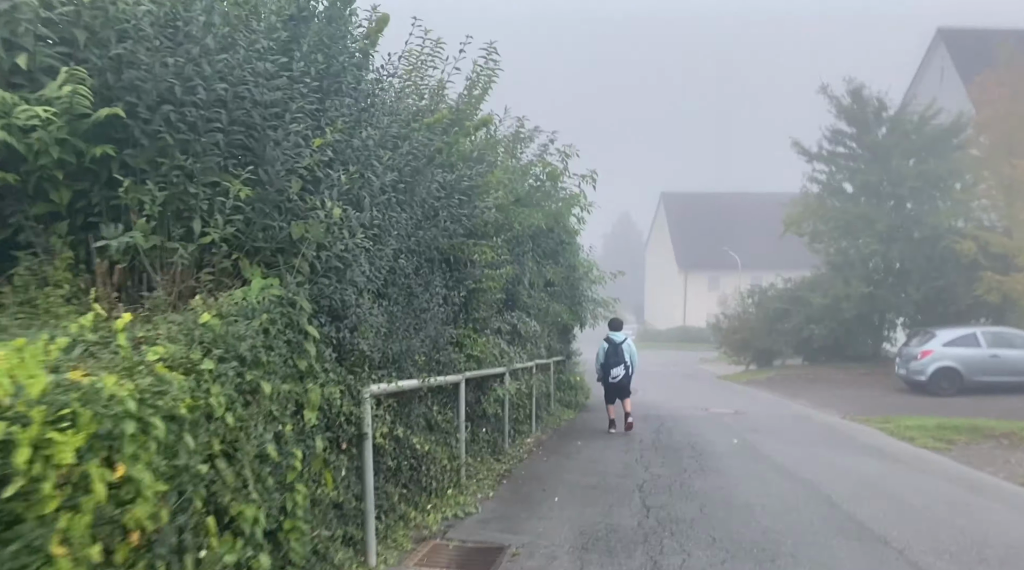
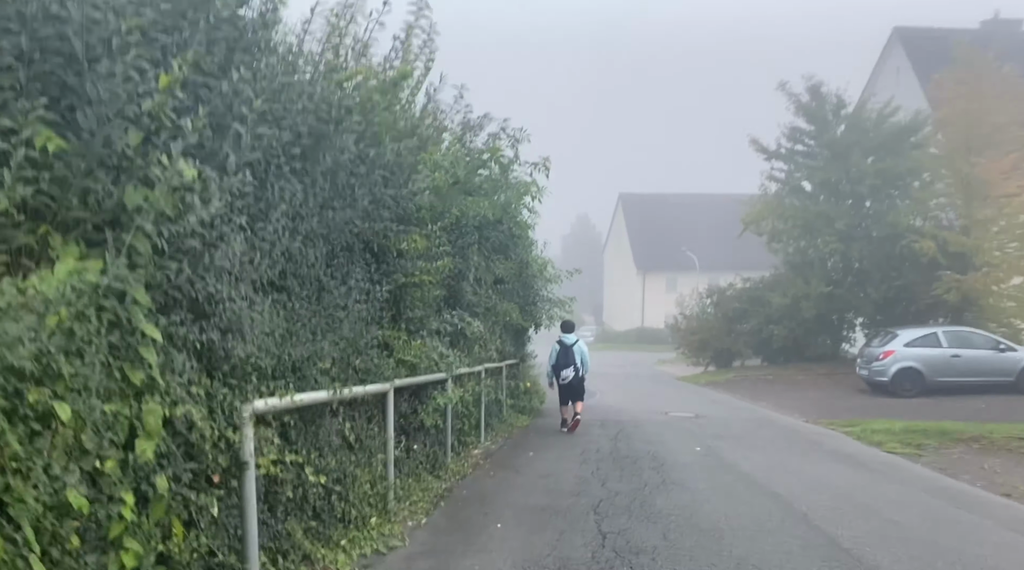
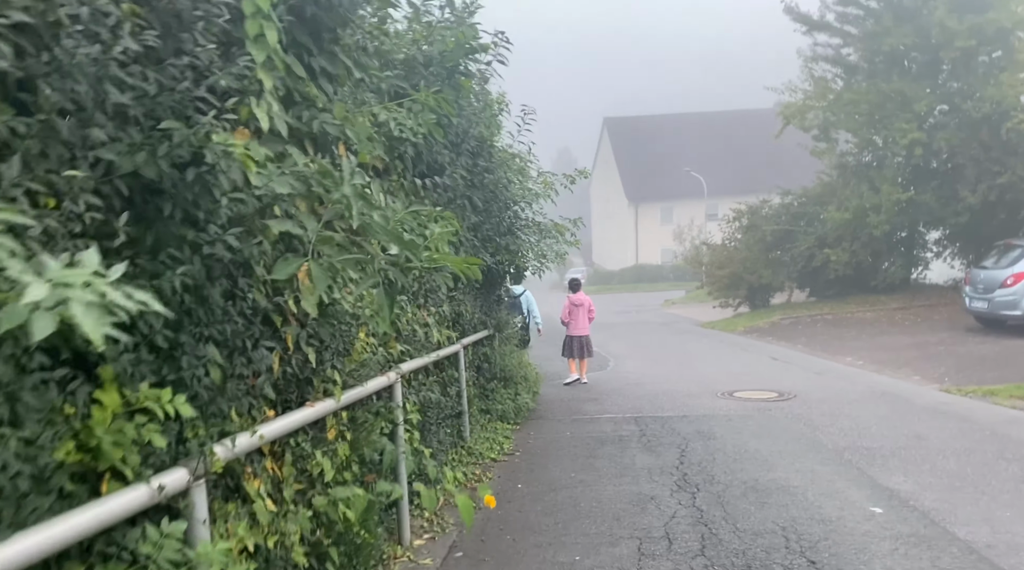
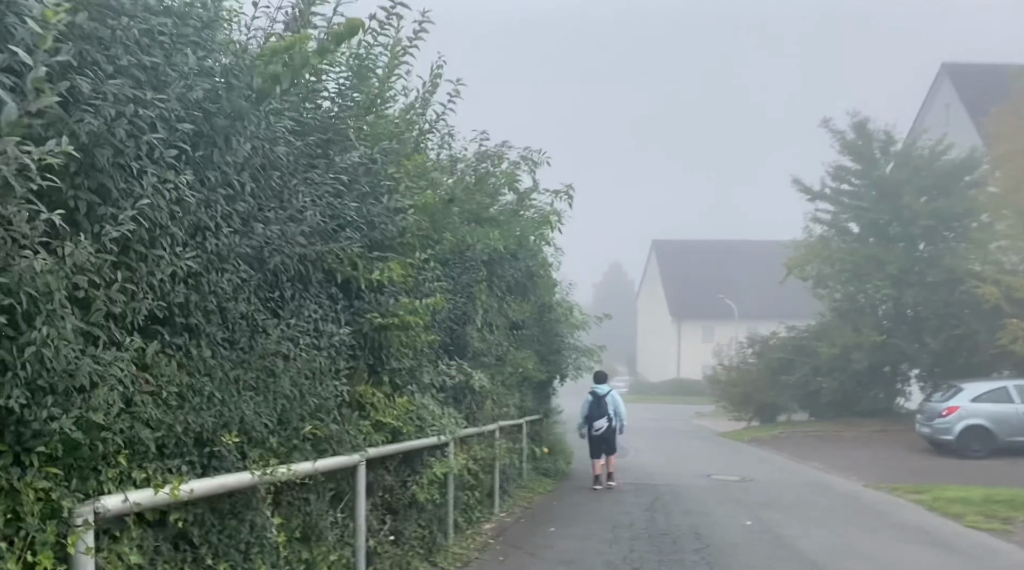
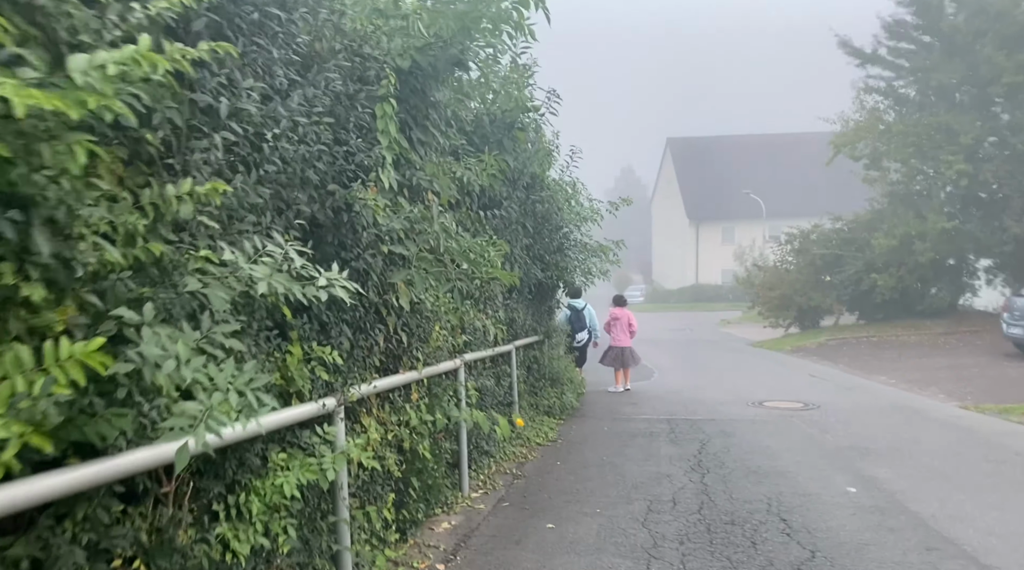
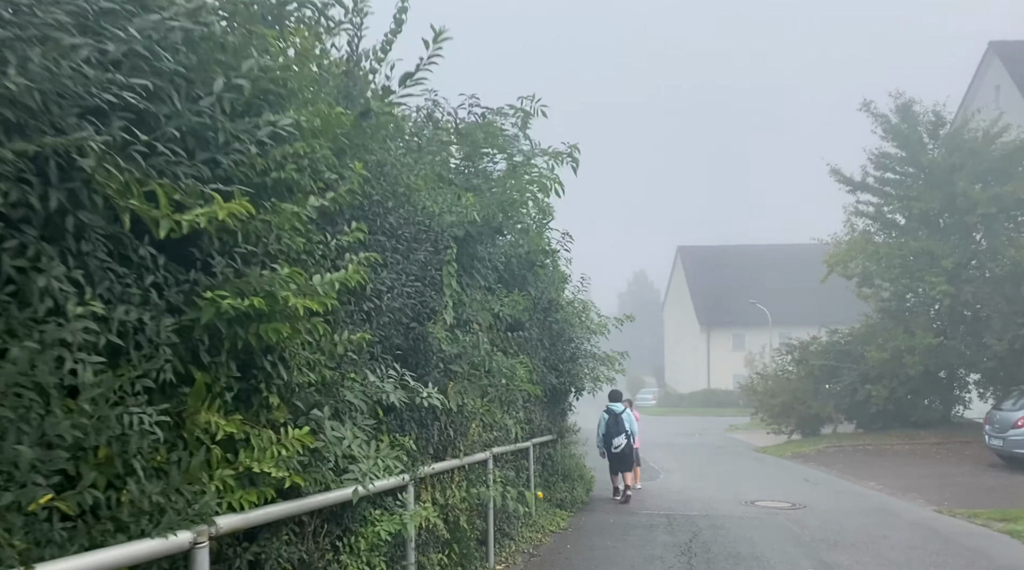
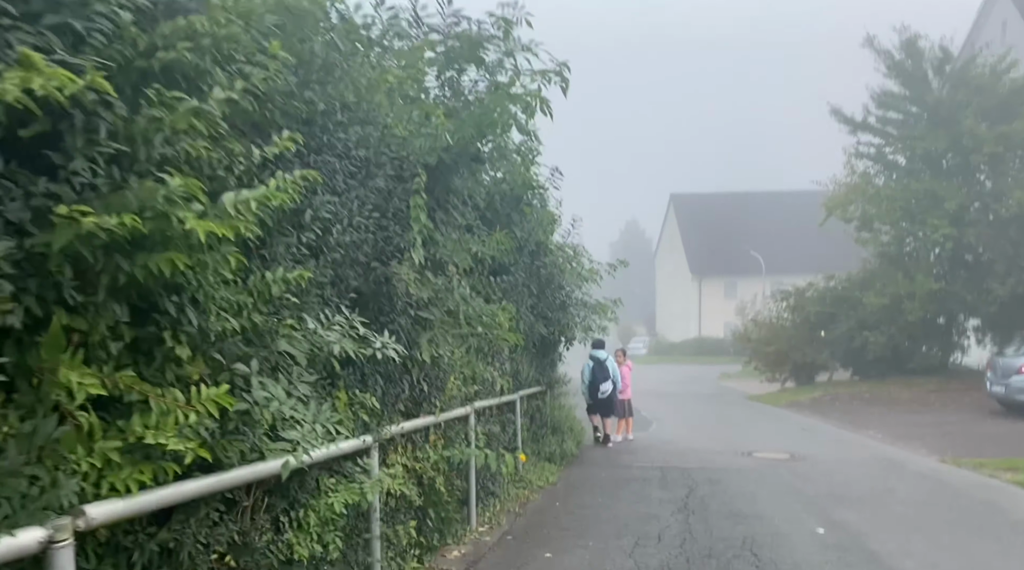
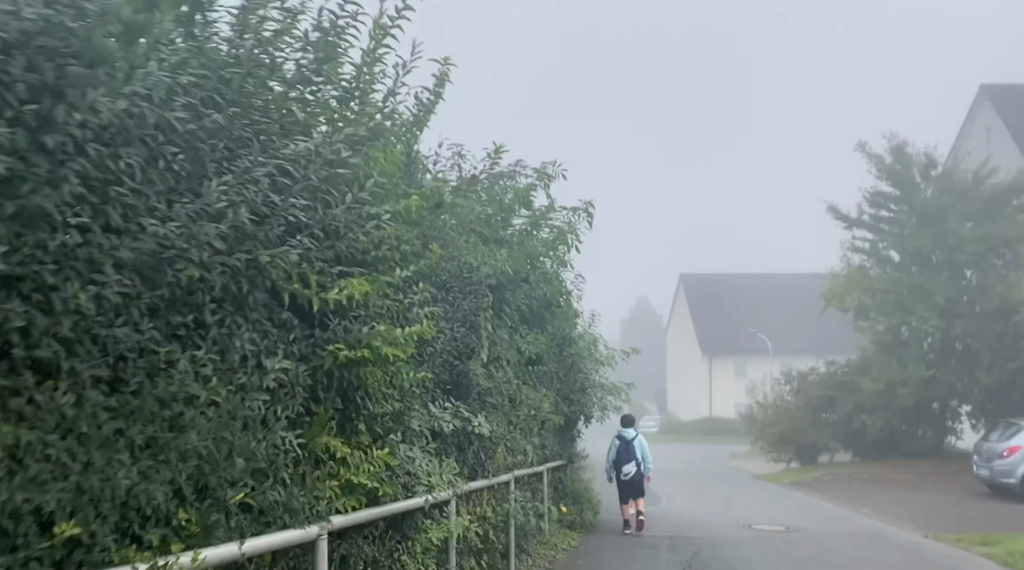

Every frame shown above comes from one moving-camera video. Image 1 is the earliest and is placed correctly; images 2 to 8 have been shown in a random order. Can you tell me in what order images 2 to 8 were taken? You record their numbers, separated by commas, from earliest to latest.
2, 4, 8, 6, 7, 5, 3
